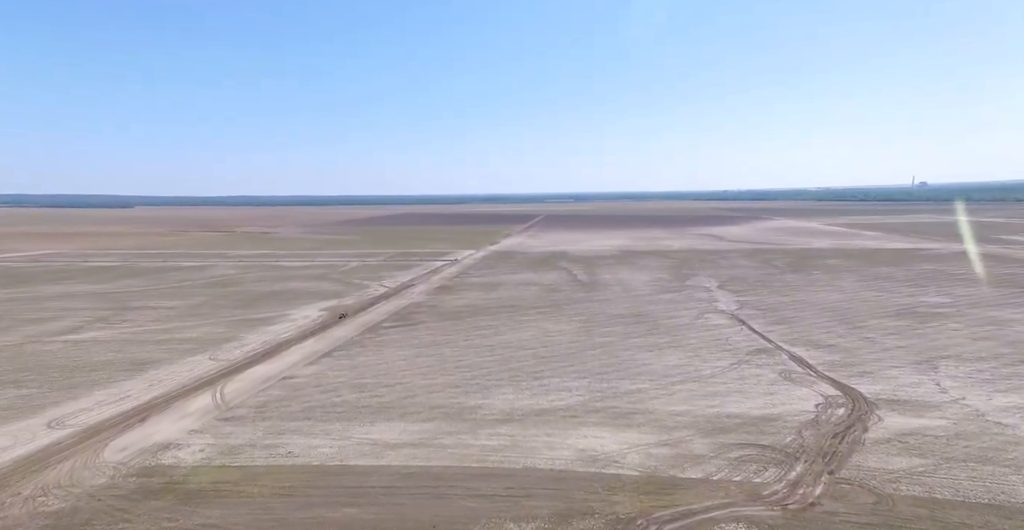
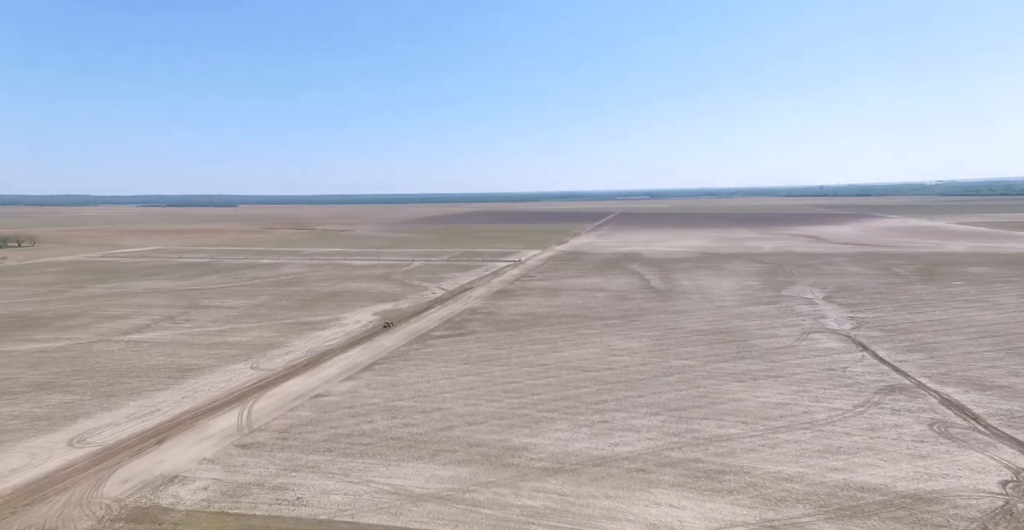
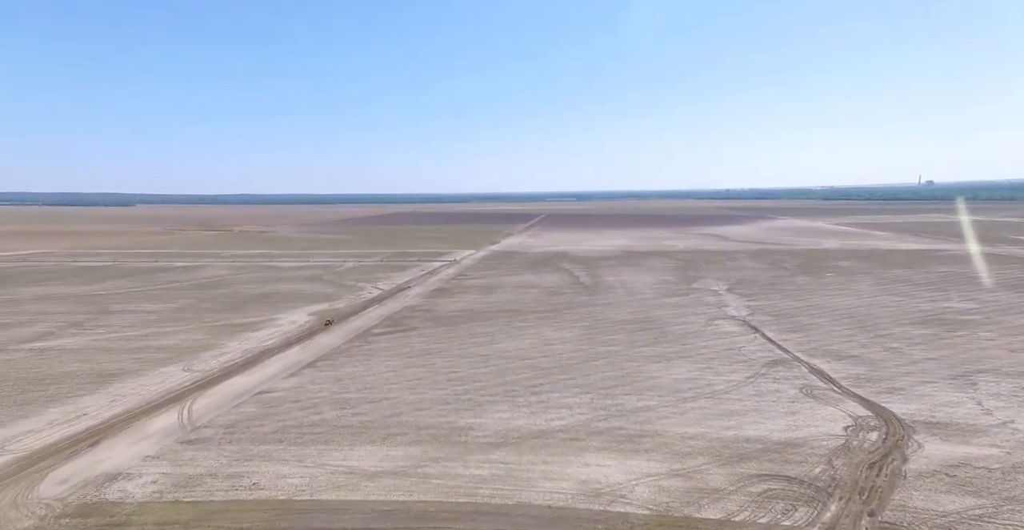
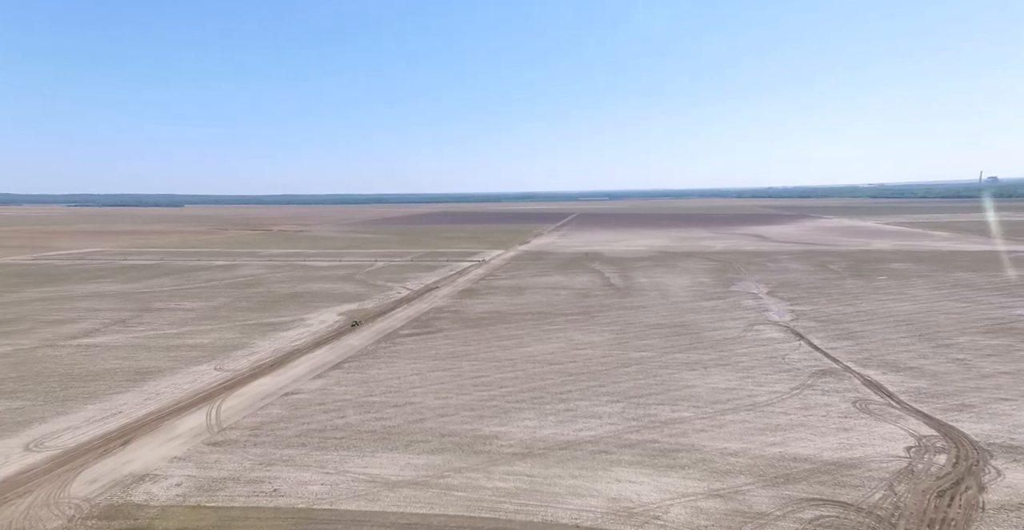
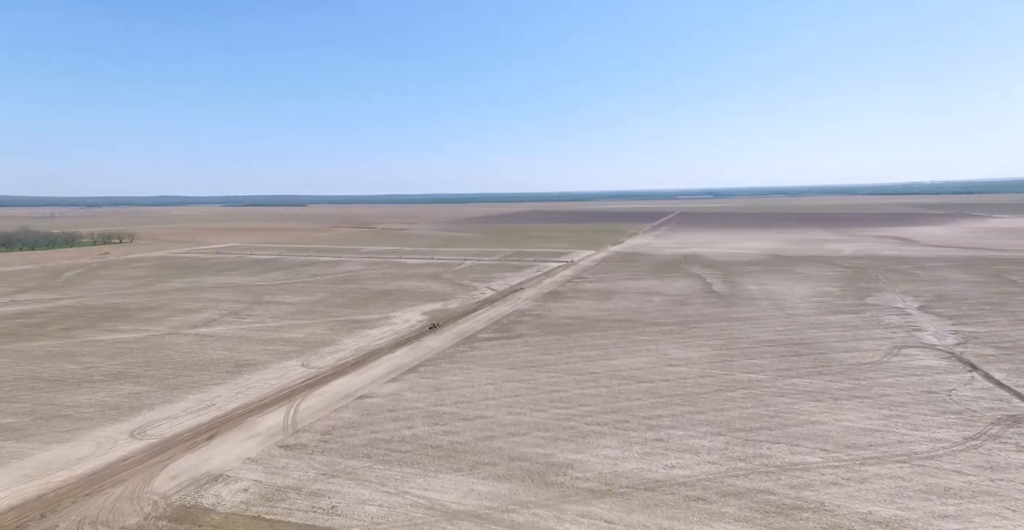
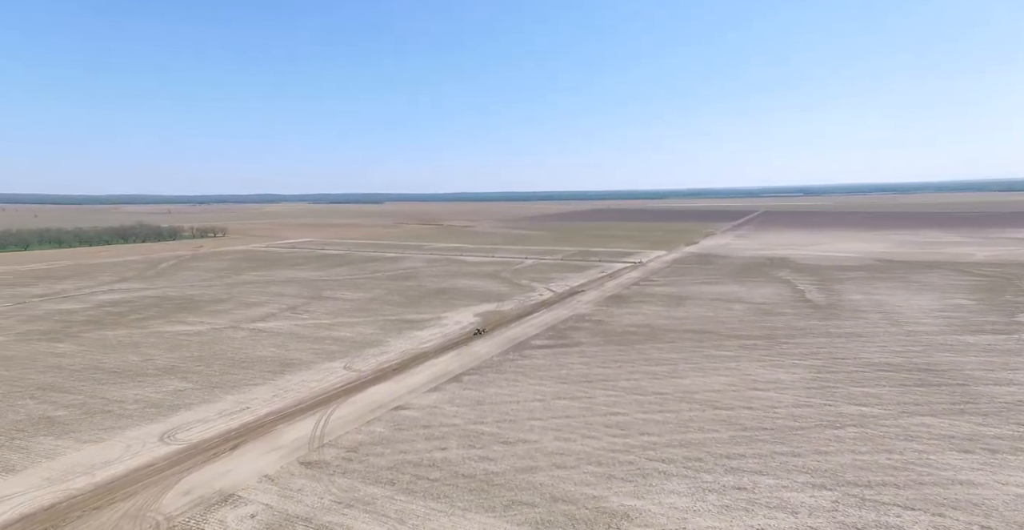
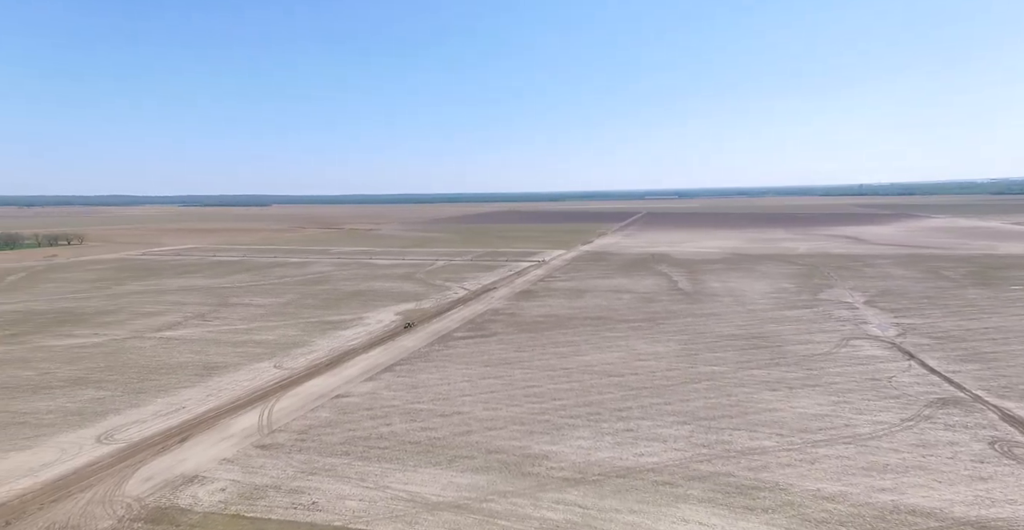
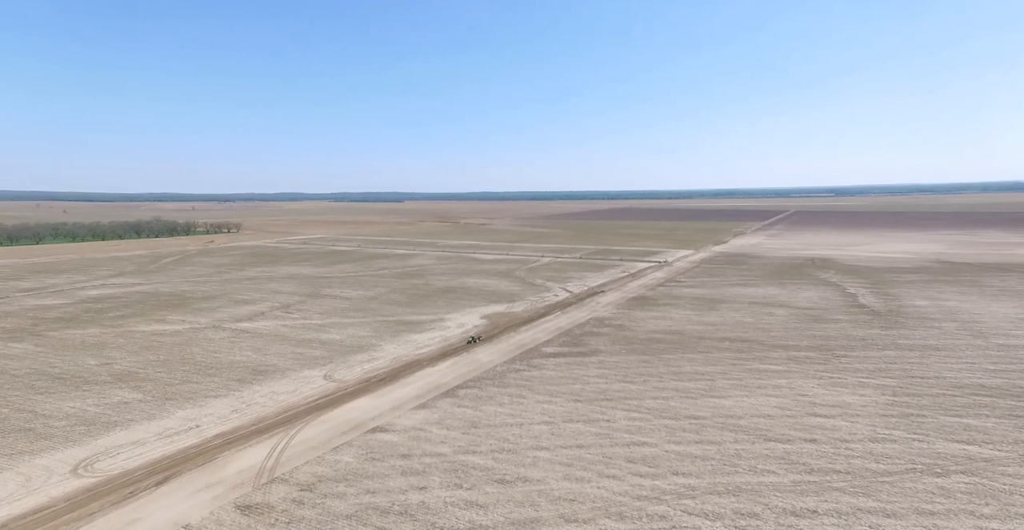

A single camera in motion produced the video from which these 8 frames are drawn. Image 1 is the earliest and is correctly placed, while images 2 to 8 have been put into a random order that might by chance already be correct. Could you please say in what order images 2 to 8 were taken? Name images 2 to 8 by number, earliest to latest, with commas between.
3, 4, 2, 7, 5, 6, 8
